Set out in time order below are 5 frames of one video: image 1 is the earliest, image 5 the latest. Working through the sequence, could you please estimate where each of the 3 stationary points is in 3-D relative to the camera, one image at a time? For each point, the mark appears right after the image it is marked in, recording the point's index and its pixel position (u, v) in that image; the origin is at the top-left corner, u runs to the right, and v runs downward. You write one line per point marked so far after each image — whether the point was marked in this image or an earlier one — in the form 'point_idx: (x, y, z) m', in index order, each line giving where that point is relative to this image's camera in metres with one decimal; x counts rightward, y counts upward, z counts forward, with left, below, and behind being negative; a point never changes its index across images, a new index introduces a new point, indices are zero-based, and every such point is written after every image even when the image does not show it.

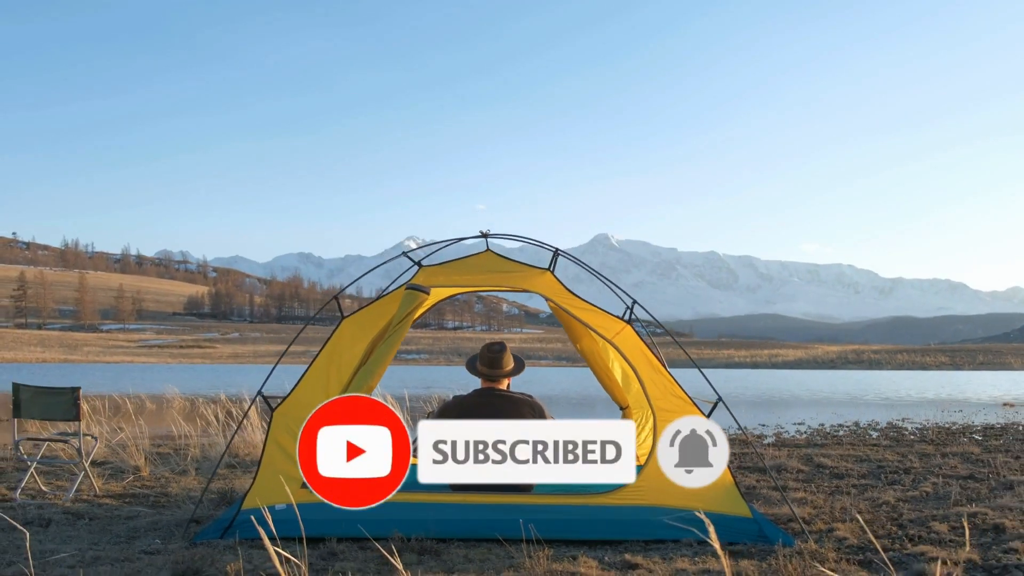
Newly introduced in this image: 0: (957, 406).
0: (+10.3, -2.7, +16.6) m
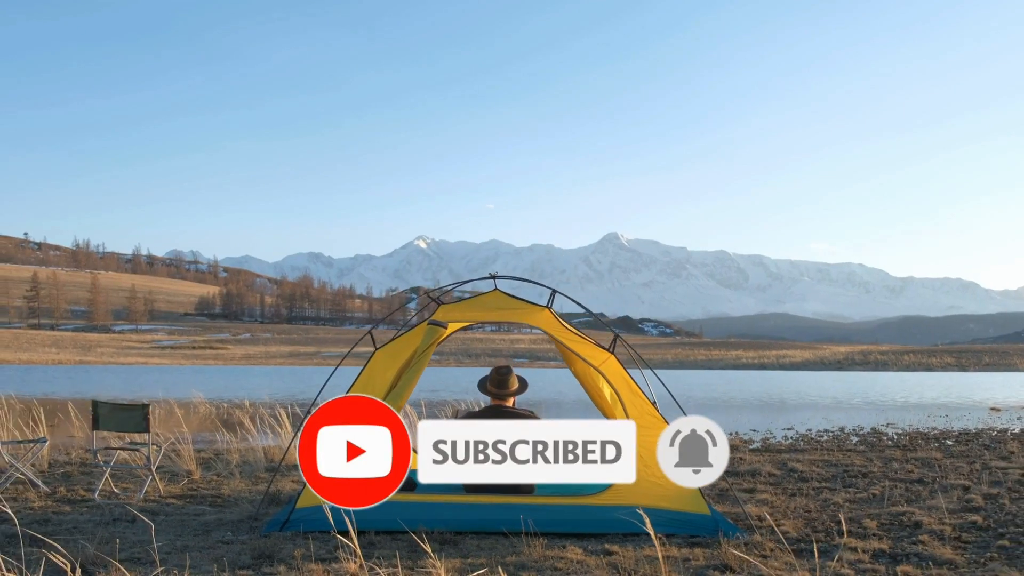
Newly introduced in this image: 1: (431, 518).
0: (+10.5, -2.9, +17.4) m
1: (-0.9, -2.6, +8.1) m
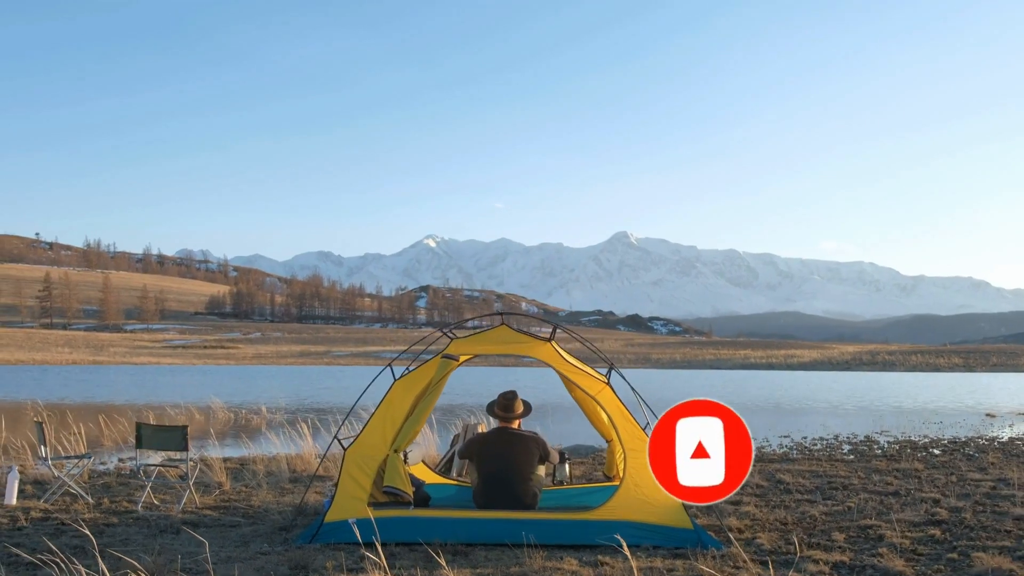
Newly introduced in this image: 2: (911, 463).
0: (+10.7, -3.2, +17.9) m
1: (-0.8, -2.9, +8.7) m
2: (+5.5, -2.4, +9.9) m
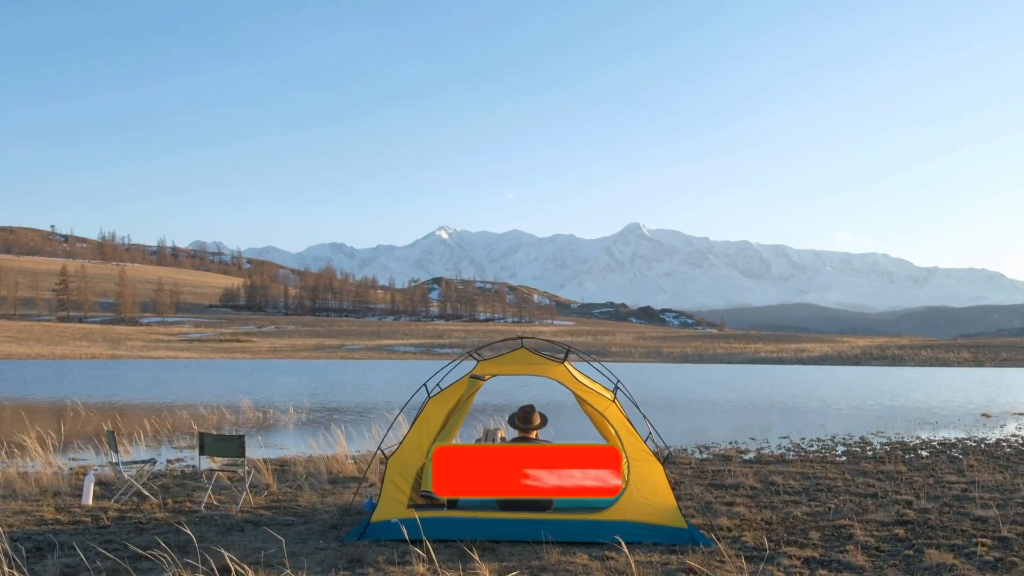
0: (+11.1, -3.3, +18.7) m
1: (-0.6, -3.2, +9.7) m
2: (+5.7, -2.6, +10.8) m
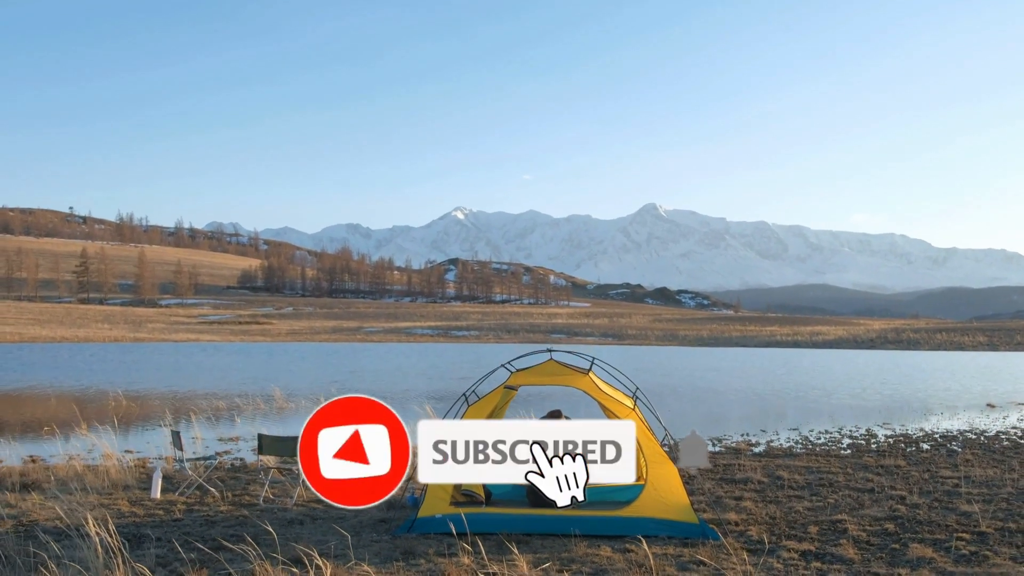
0: (+11.7, -3.2, +19.3) m
1: (-0.2, -3.3, +10.6) m
2: (+6.1, -2.7, +11.5) m
